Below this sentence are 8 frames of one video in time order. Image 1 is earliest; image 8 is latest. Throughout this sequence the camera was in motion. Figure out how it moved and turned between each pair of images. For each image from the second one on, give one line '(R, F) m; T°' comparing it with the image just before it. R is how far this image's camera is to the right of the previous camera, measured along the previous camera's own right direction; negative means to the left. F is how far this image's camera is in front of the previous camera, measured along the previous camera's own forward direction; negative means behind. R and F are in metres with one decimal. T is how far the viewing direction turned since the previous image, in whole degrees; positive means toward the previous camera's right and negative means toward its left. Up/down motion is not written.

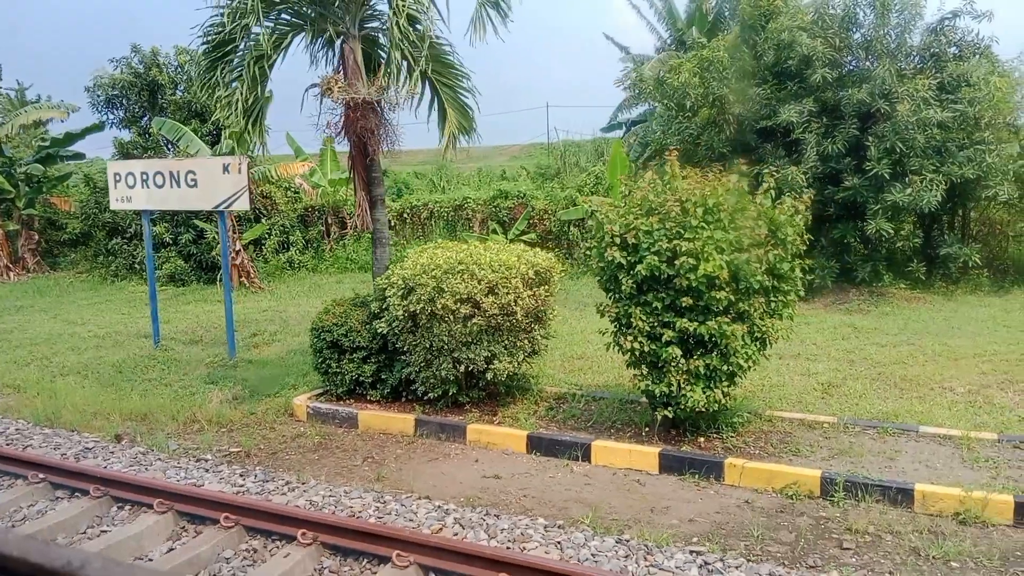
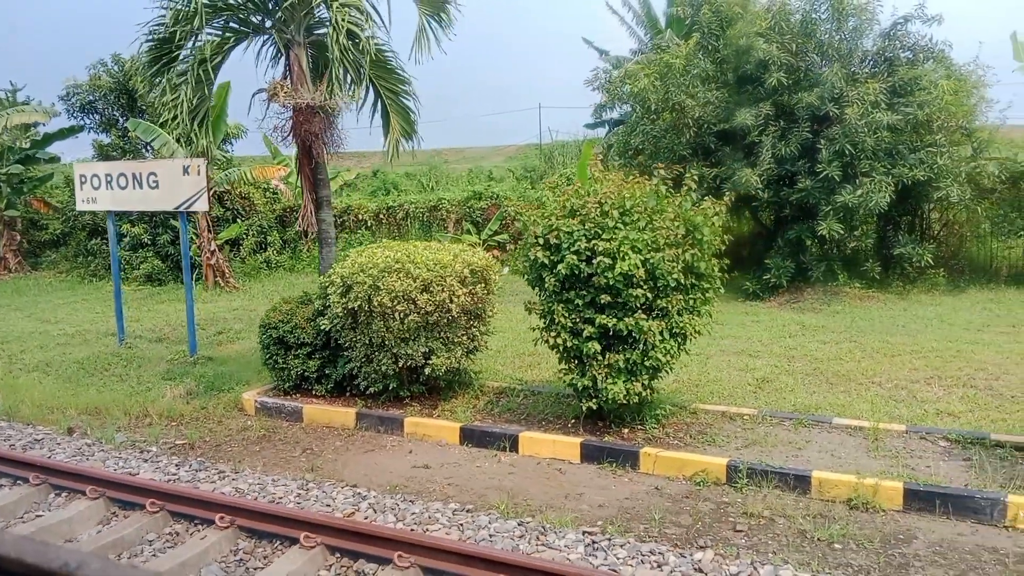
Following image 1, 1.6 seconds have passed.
(+0.5, -0.2) m; 0°
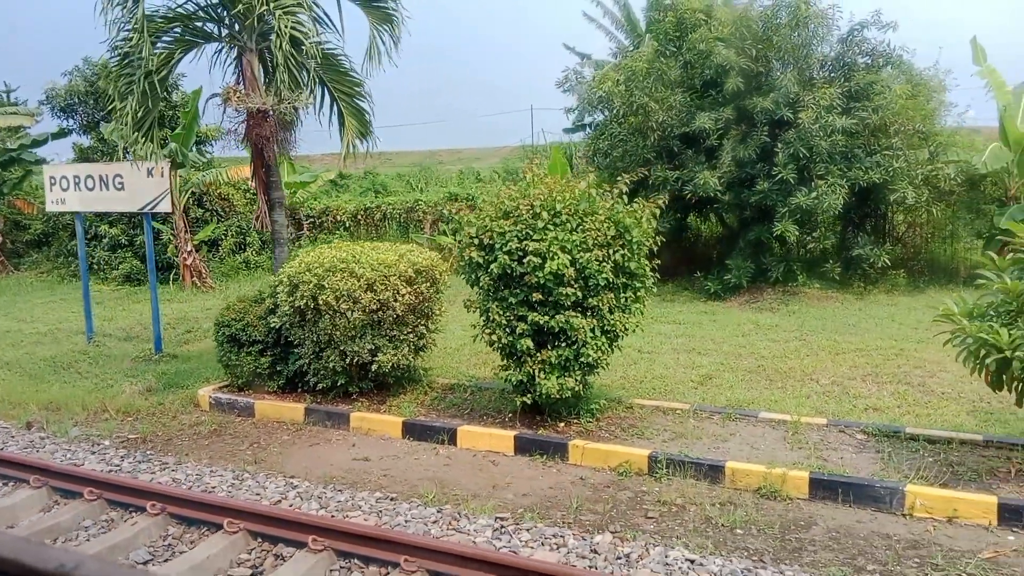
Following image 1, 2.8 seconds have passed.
(+0.4, -0.2) m; 0°
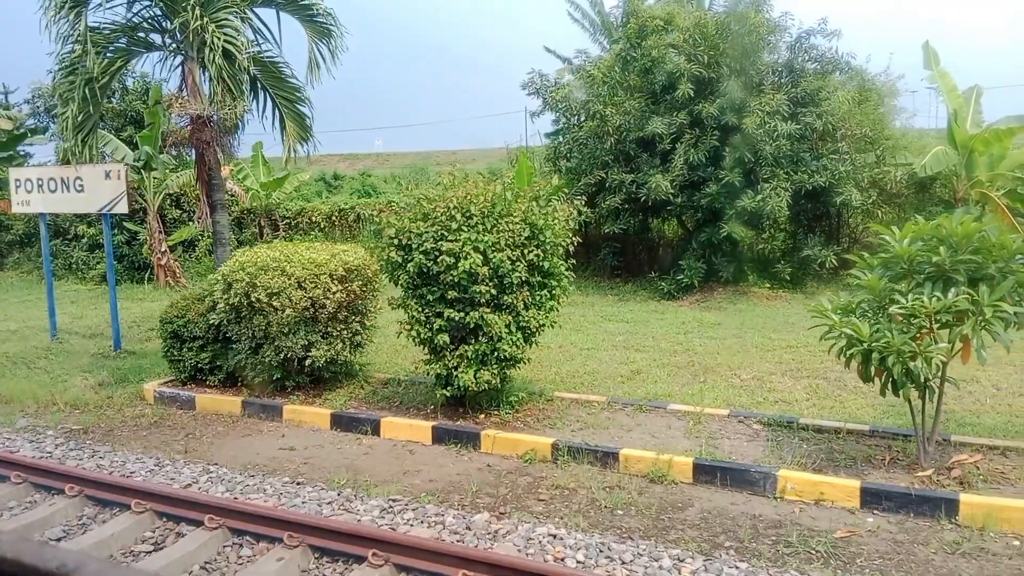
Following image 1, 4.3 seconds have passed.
(+0.6, -0.3) m; 0°
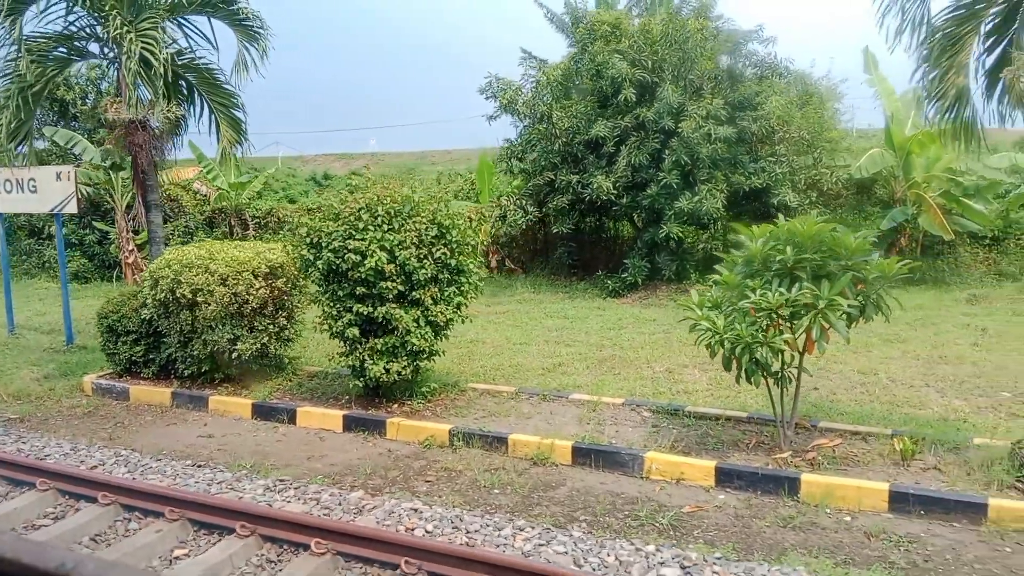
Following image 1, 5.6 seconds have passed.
(+0.7, -0.4) m; 0°
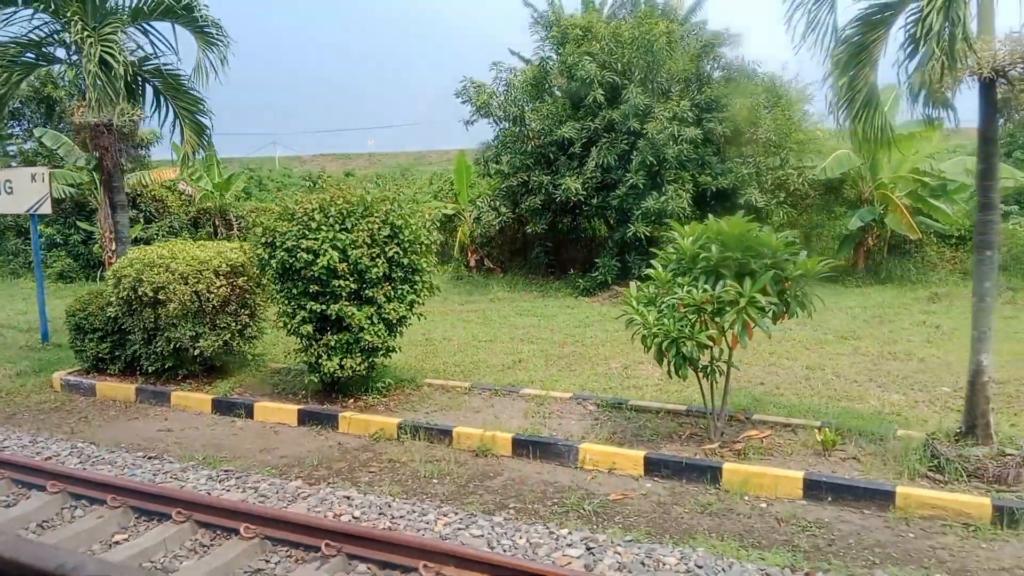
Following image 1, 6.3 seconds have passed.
(+0.4, -0.2) m; 0°
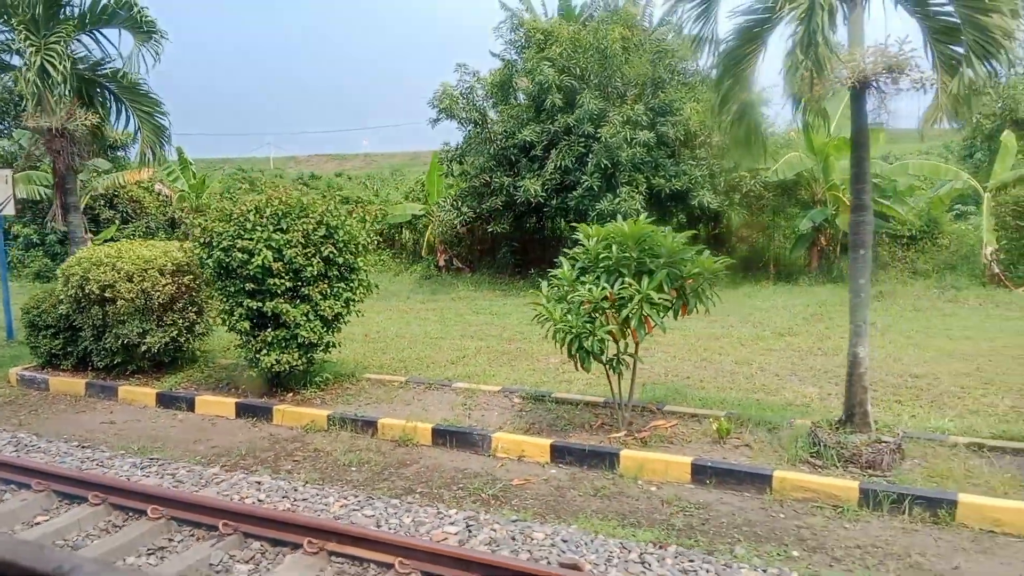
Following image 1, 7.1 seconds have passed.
(+0.6, -0.3) m; 0°
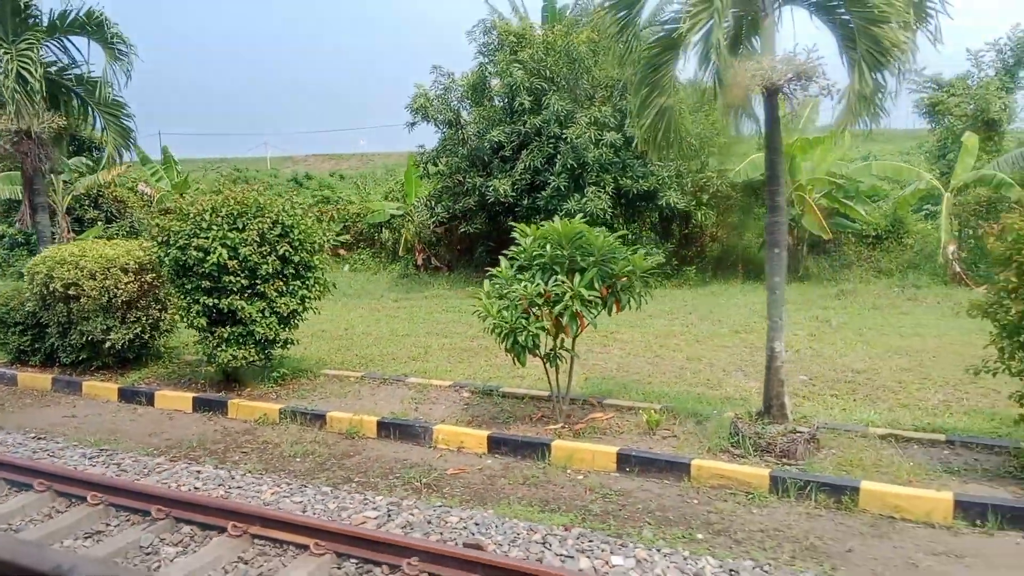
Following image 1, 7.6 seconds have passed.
(+0.4, -0.2) m; 0°
